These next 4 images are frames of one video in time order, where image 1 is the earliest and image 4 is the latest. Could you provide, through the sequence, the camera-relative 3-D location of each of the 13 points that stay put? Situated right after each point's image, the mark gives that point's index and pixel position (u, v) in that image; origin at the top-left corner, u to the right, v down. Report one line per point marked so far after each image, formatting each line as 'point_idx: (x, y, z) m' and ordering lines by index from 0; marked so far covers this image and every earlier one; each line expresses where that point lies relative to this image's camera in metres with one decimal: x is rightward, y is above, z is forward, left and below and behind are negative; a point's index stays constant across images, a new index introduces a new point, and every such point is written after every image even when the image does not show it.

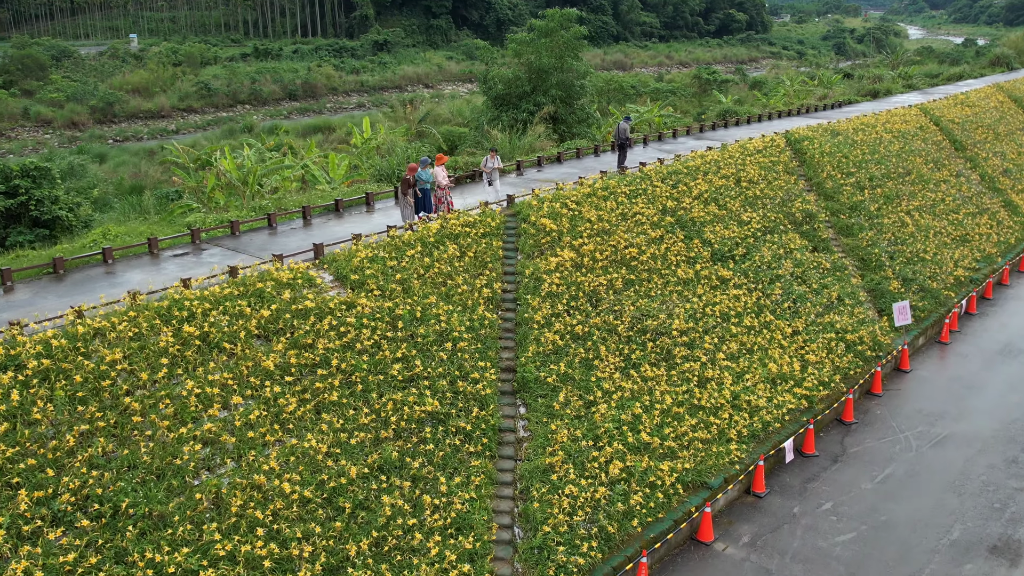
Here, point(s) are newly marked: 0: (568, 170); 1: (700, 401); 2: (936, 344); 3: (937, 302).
0: (+1.1, +2.3, +18.6) m
1: (+2.4, -1.5, +12.0) m
2: (+7.6, -1.0, +16.7) m
3: (+7.9, -0.3, +17.3) m
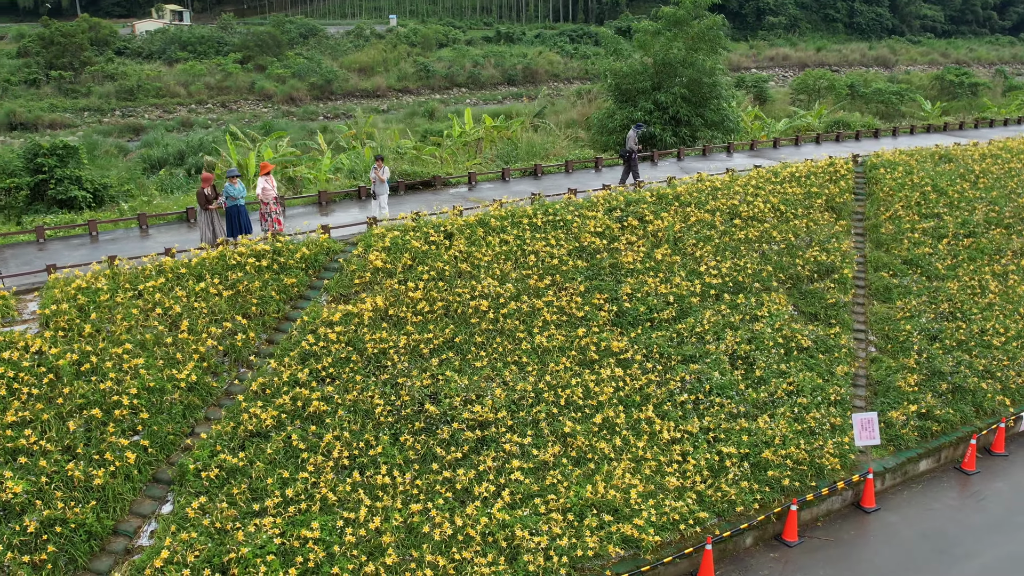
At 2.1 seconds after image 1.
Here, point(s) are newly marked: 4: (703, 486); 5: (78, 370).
0: (+0.2, +1.6, +15.4) m
1: (-0.7, -2.3, +8.8) m
2: (+5.6, -2.3, +11.8) m
3: (+6.1, -1.6, +12.3) m
4: (+2.0, -2.1, +9.9) m
5: (-4.2, -0.8, +9.2) m
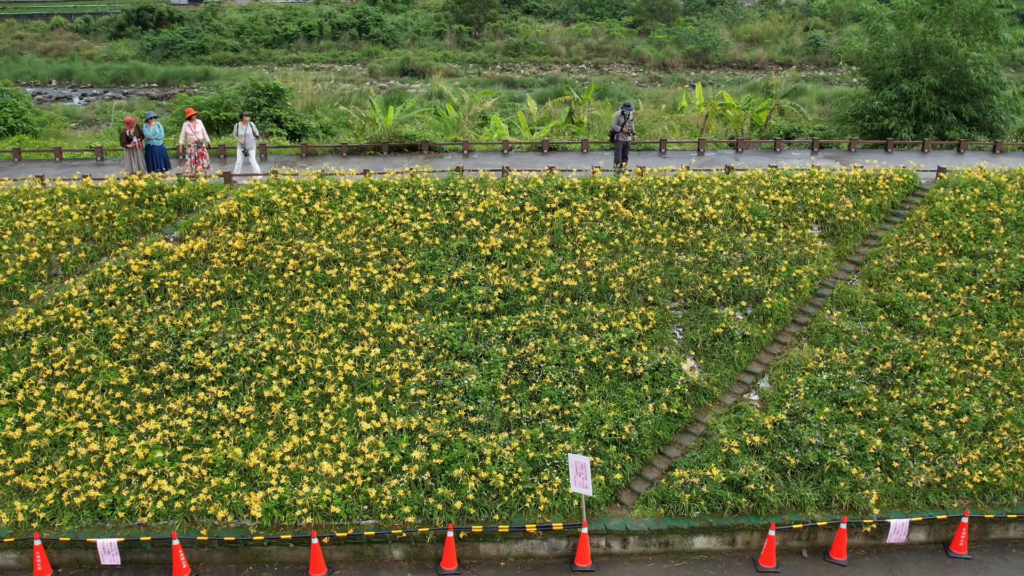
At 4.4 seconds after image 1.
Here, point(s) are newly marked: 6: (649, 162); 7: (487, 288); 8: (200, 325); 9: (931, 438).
0: (-0.1, +2.0, +14.9) m
1: (-4.5, -1.6, +9.7) m
2: (+2.4, -2.8, +9.6) m
3: (+3.2, -2.2, +9.7) m
4: (-1.5, -2.0, +9.5) m
5: (-7.2, +0.4, +11.5) m
6: (+2.3, +2.0, +15.2) m
7: (-0.3, 0.0, +11.4) m
8: (-3.6, -0.4, +10.9) m
9: (+4.6, -1.6, +10.2) m
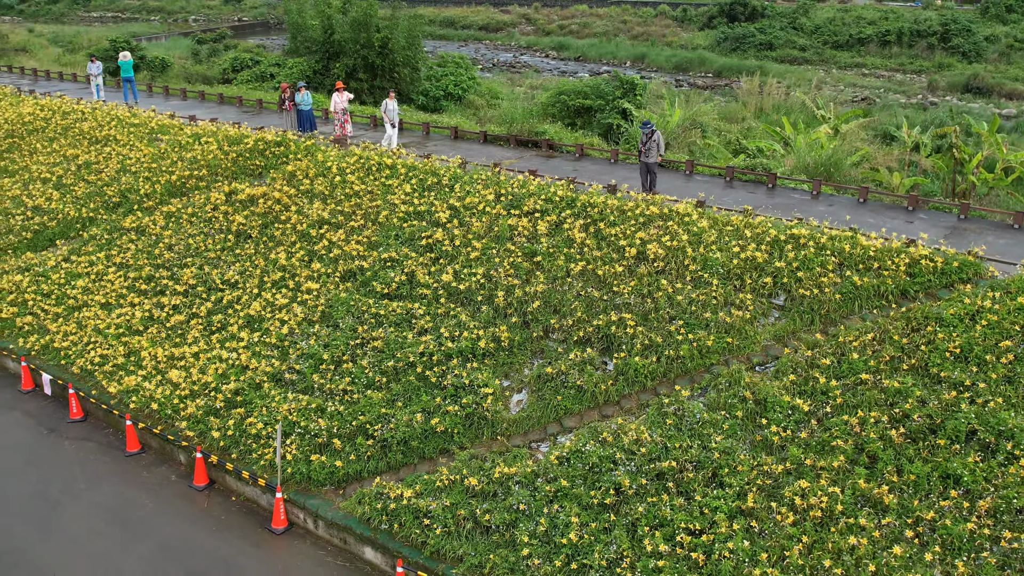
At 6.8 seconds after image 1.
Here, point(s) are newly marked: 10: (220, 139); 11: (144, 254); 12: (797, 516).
0: (+1.2, +1.8, +14.6) m
1: (-6.1, -0.3, +13.3) m
2: (-1.1, -3.0, +9.2) m
3: (-0.2, -2.6, +8.8) m
4: (-4.0, -1.3, +11.4) m
5: (-6.6, +2.1, +16.2) m
6: (+3.3, +1.3, +13.4) m
7: (-1.4, +0.2, +12.1) m
8: (-4.4, +0.6, +13.7) m
9: (+1.3, -2.4, +8.3) m
10: (-5.1, +2.6, +16.3) m
11: (-5.5, +0.5, +14.0) m
12: (+2.6, -2.0, +8.2) m
